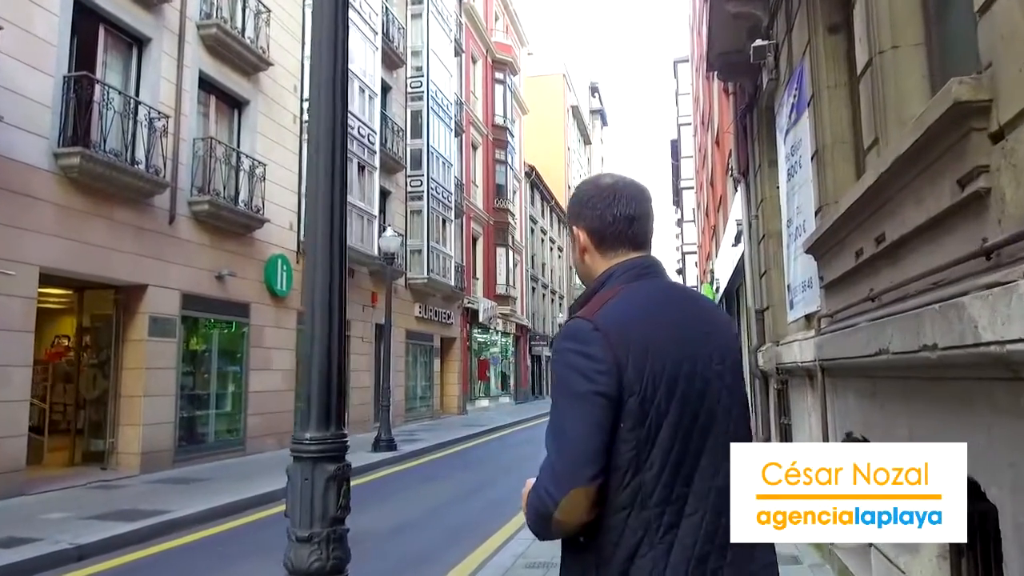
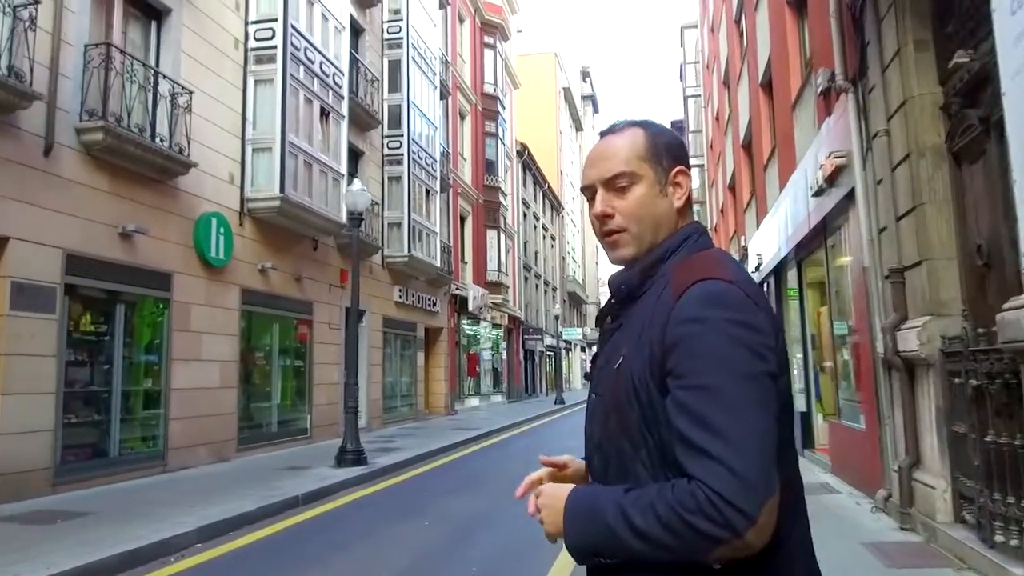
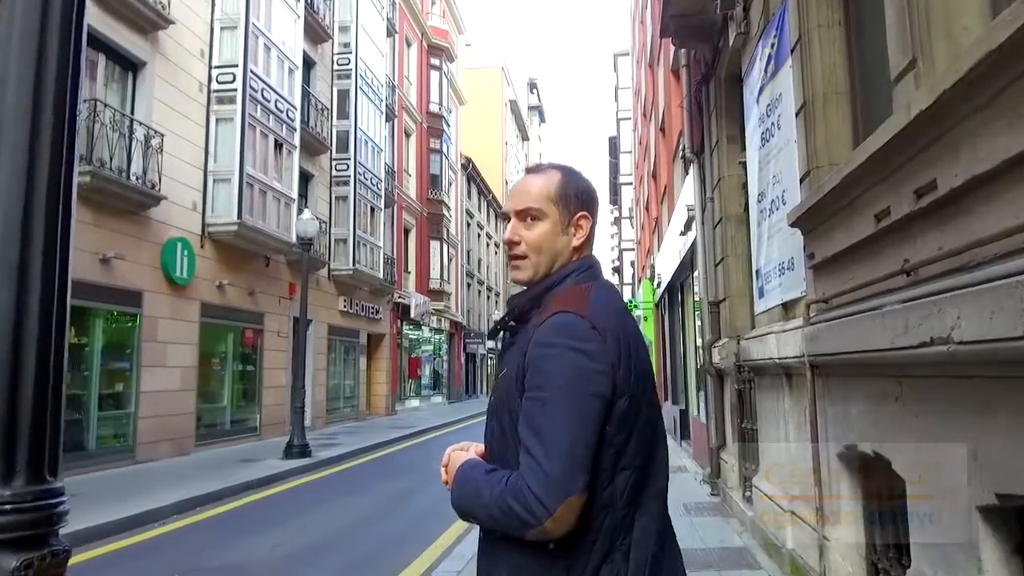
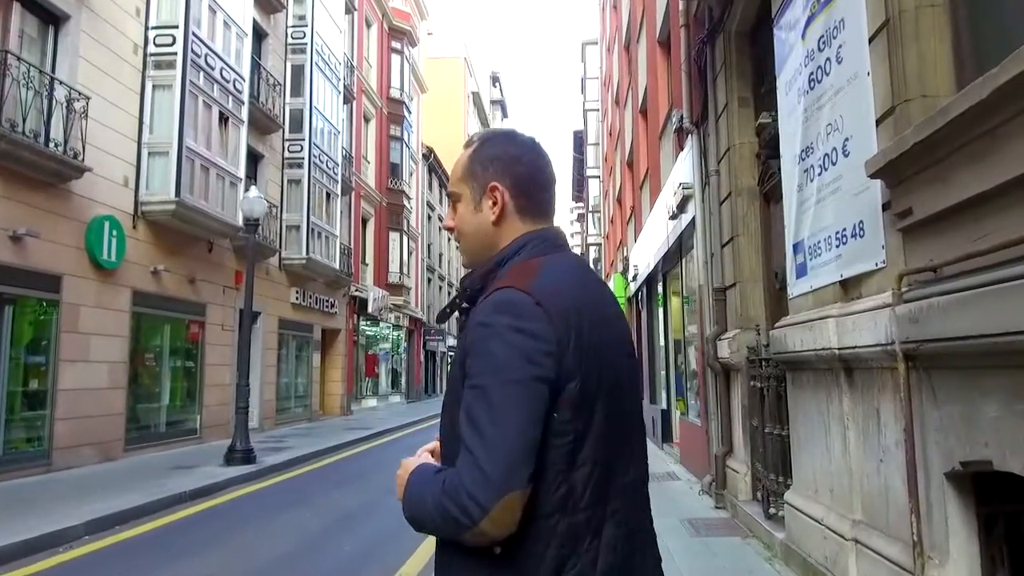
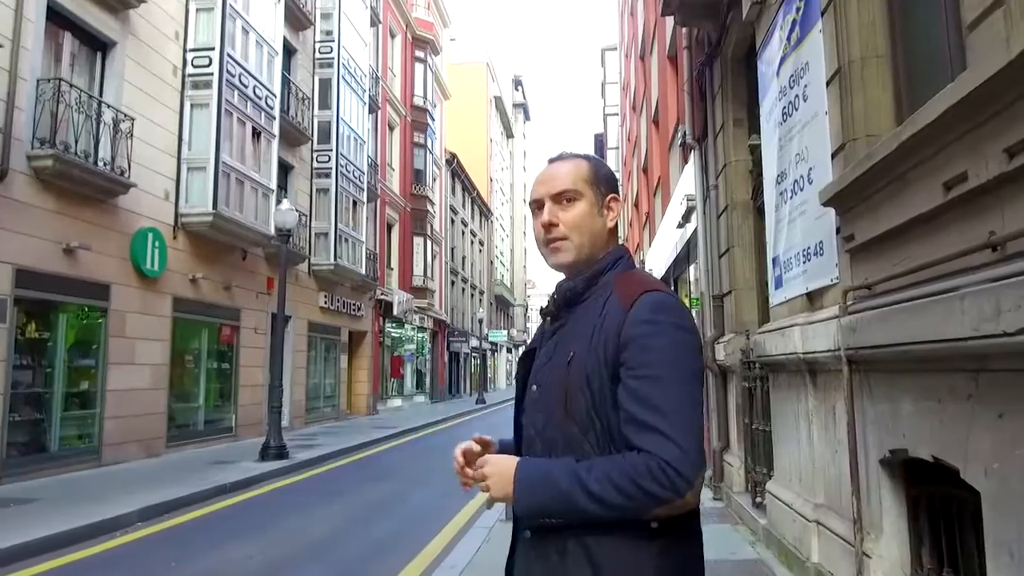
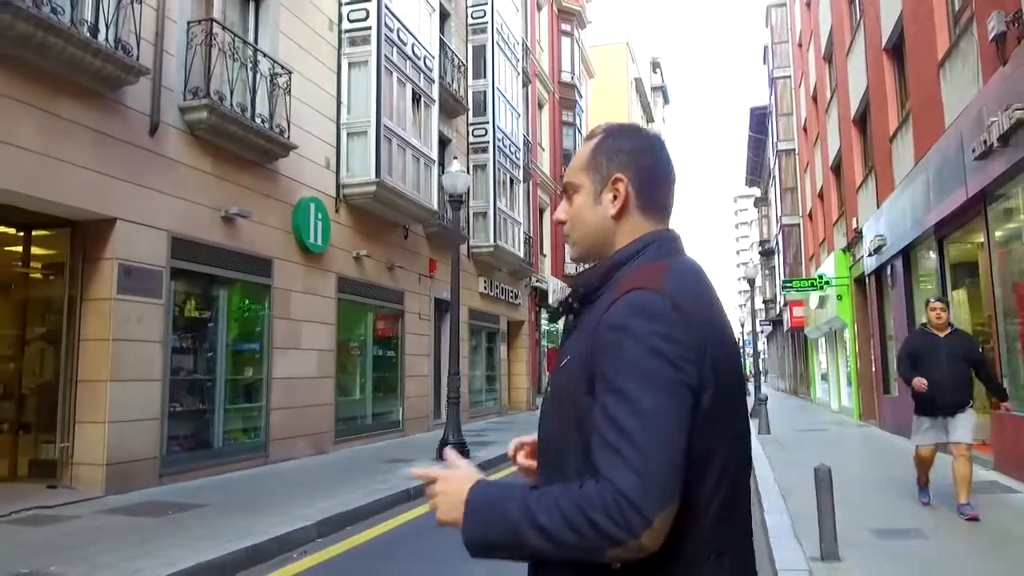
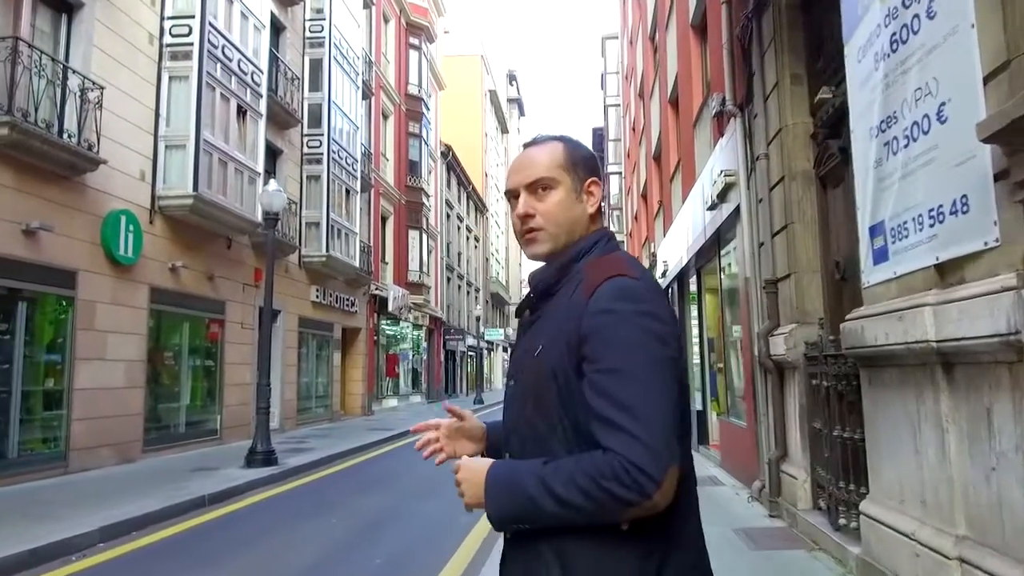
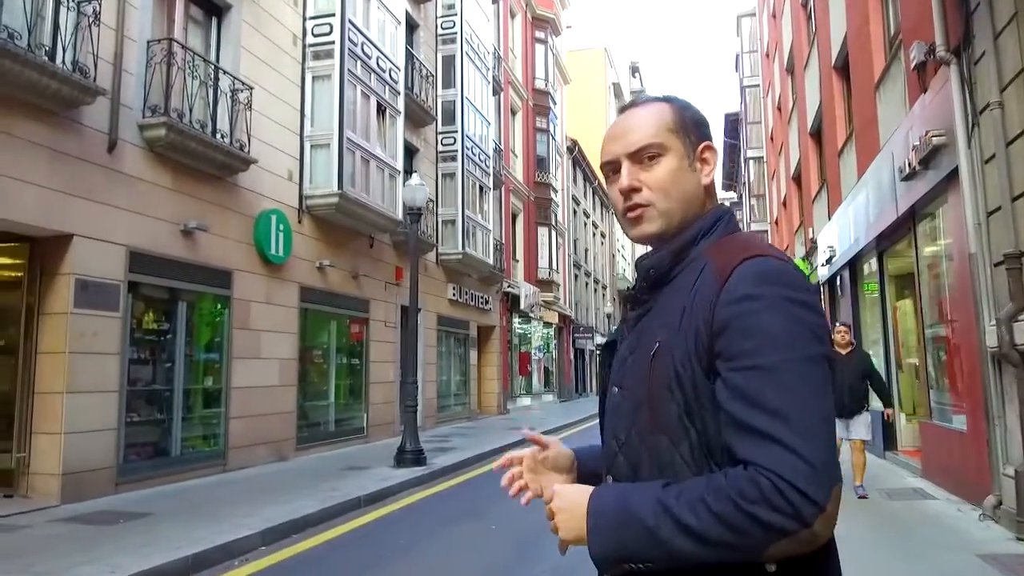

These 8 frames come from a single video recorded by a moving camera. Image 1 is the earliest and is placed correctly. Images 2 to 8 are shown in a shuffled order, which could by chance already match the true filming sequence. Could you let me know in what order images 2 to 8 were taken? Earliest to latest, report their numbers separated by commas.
3, 5, 4, 7, 2, 8, 6
